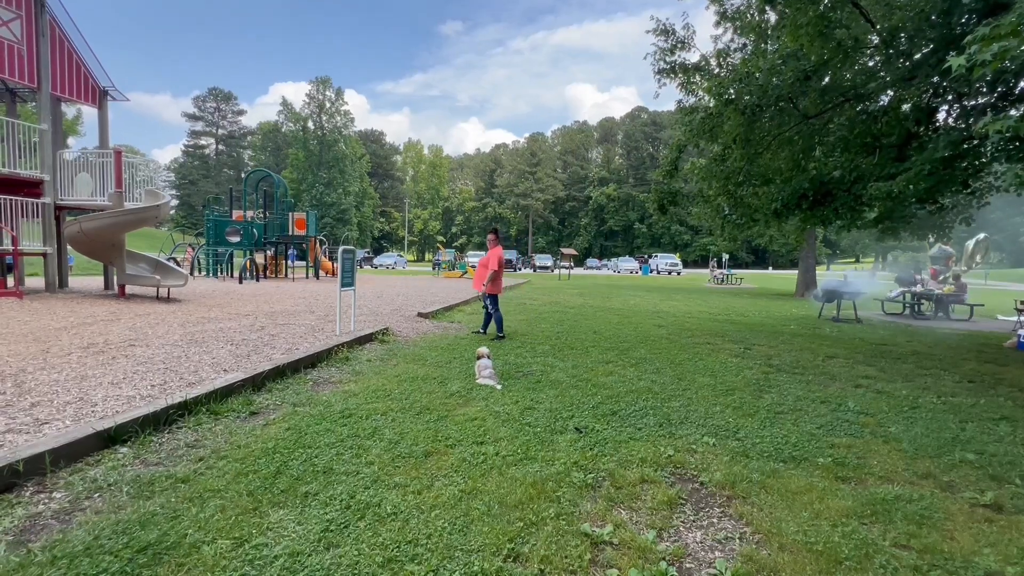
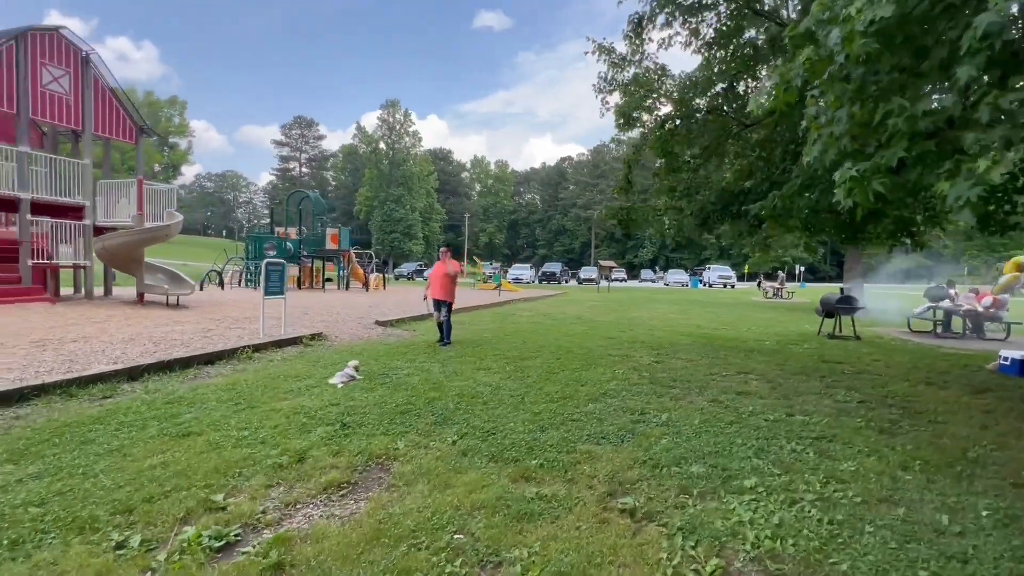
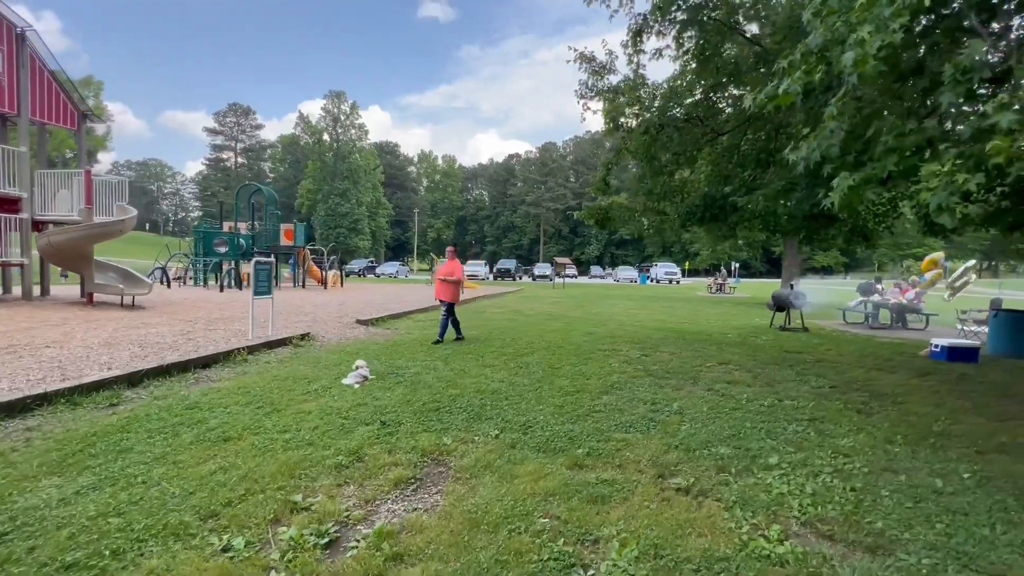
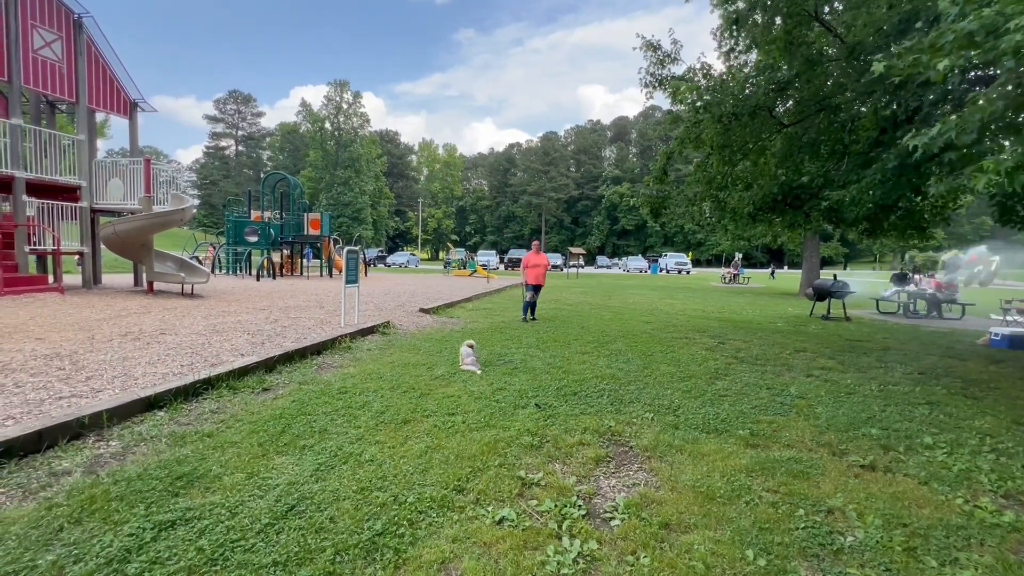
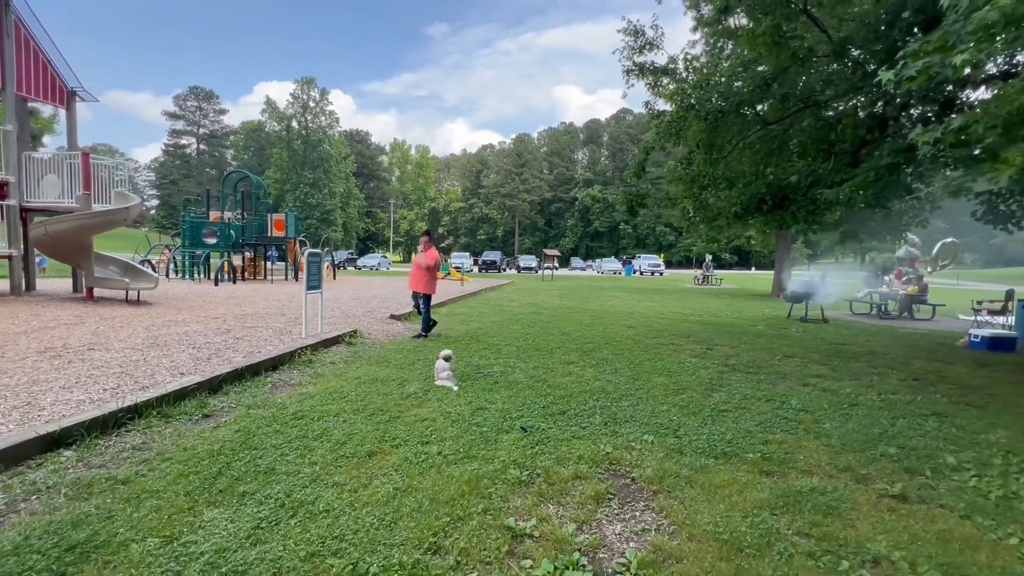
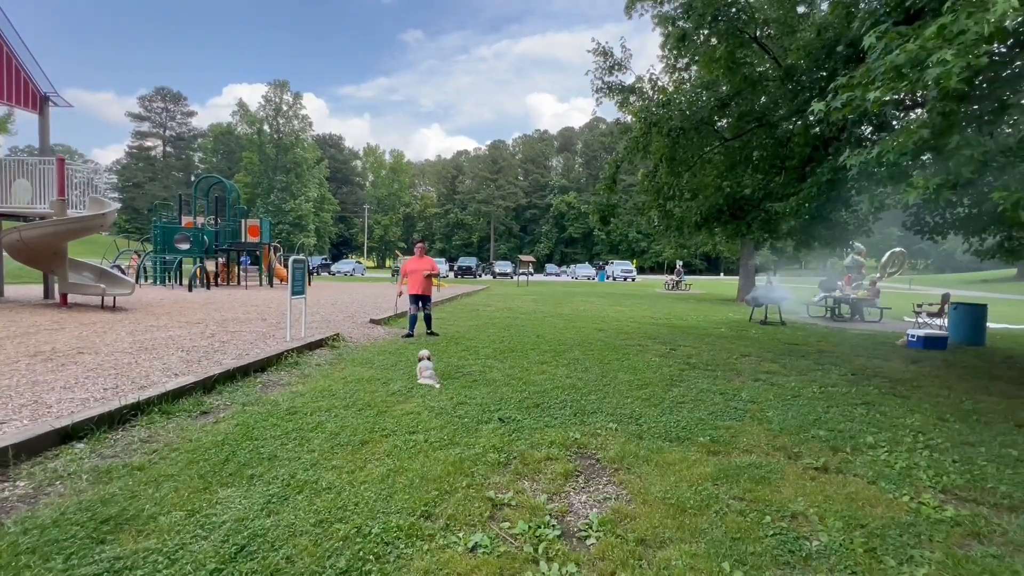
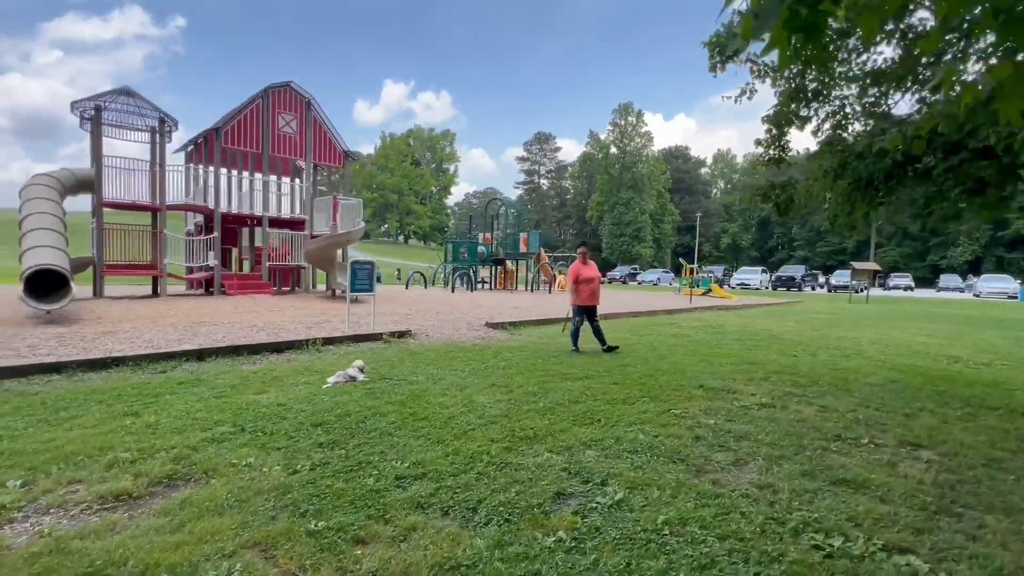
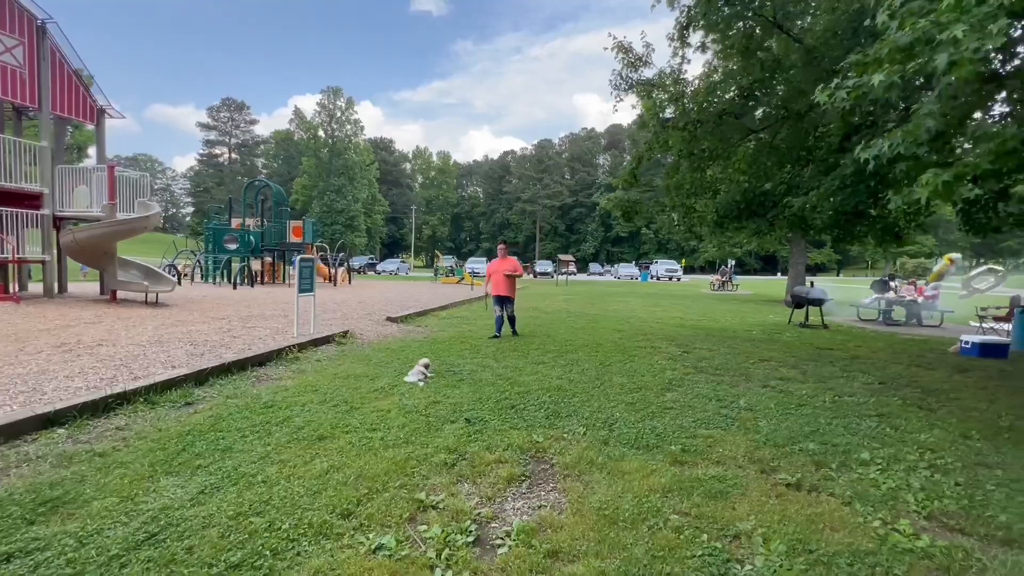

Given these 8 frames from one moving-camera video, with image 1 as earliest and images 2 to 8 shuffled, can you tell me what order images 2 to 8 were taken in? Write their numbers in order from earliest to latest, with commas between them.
5, 6, 4, 8, 3, 2, 7
